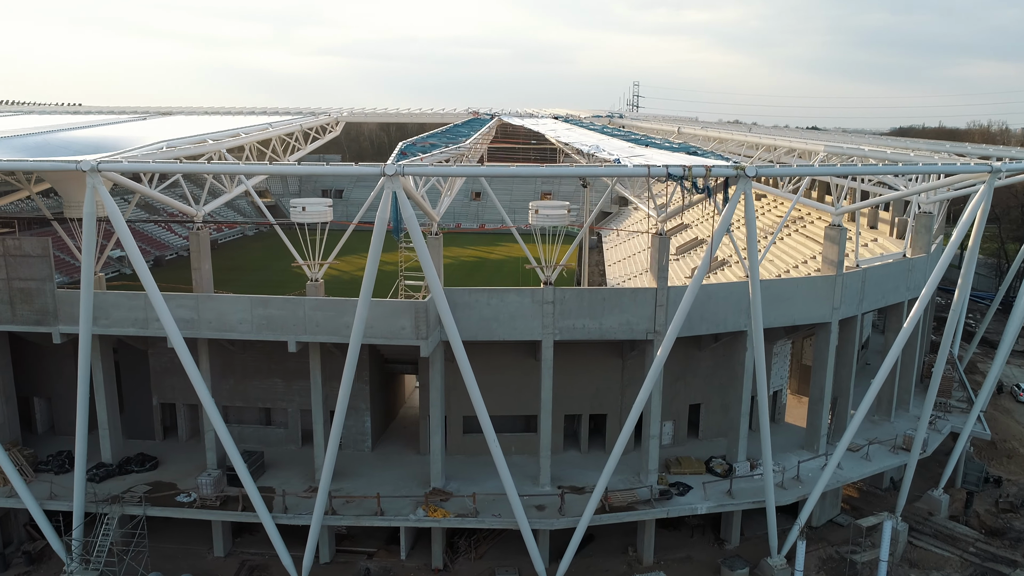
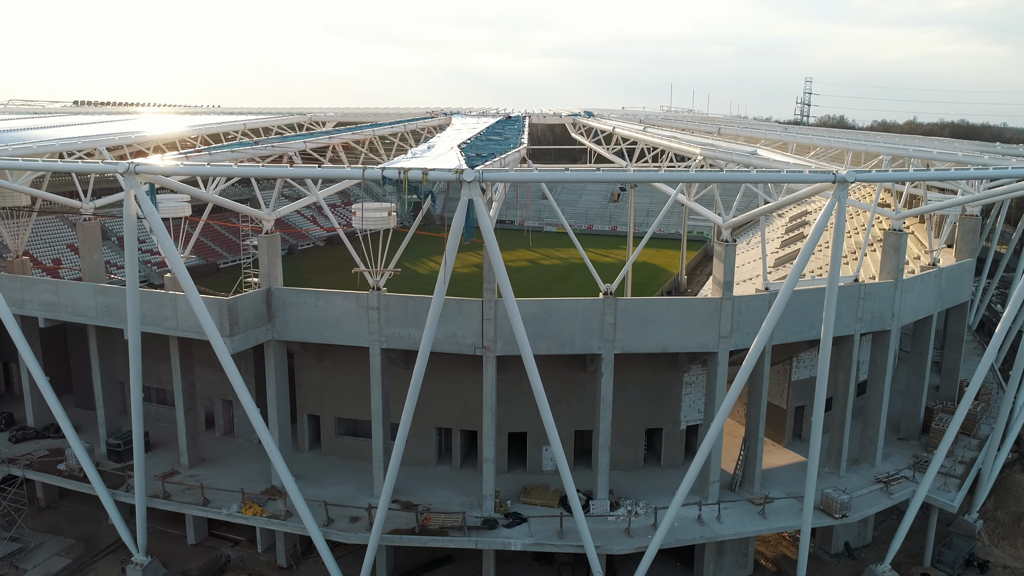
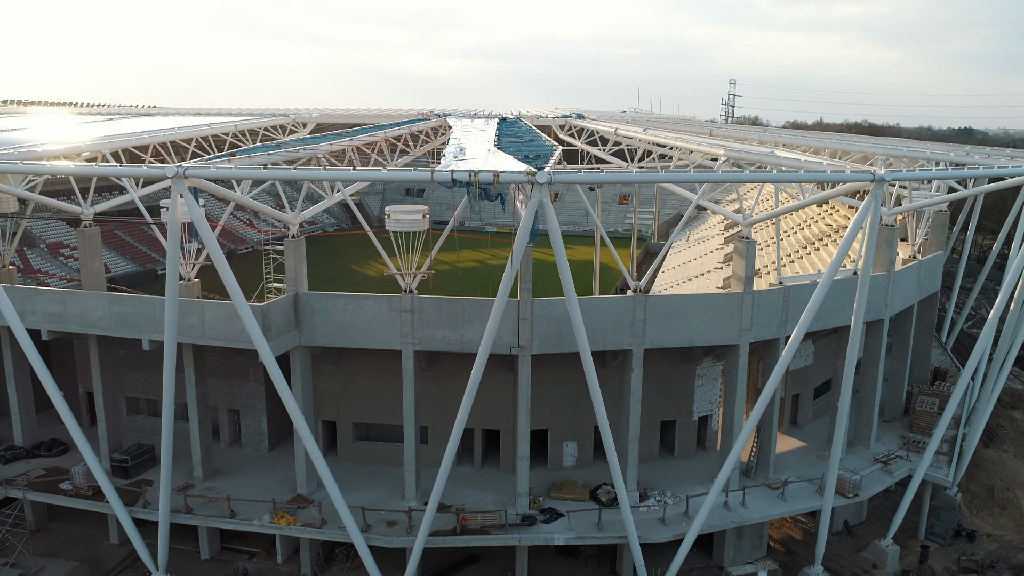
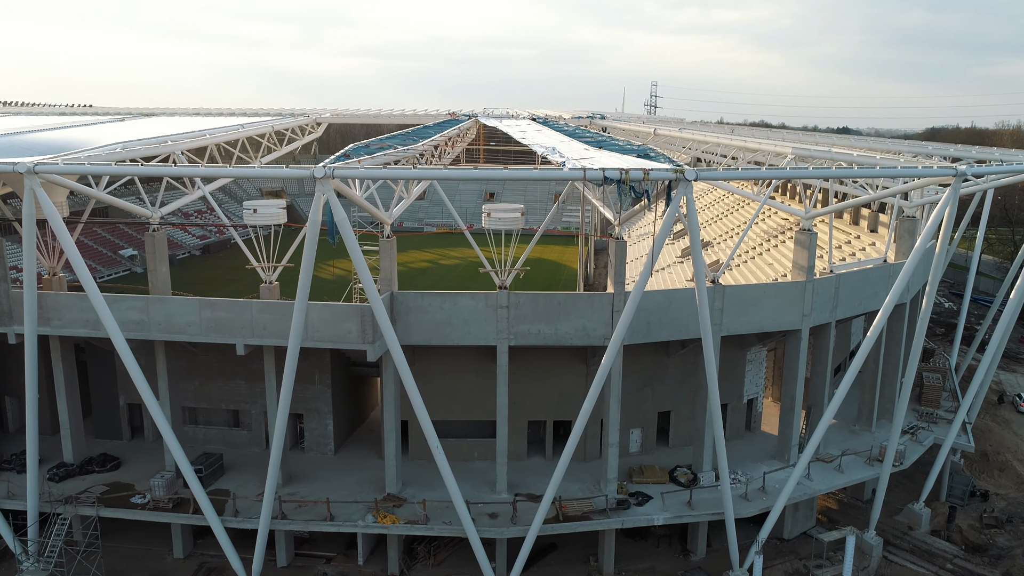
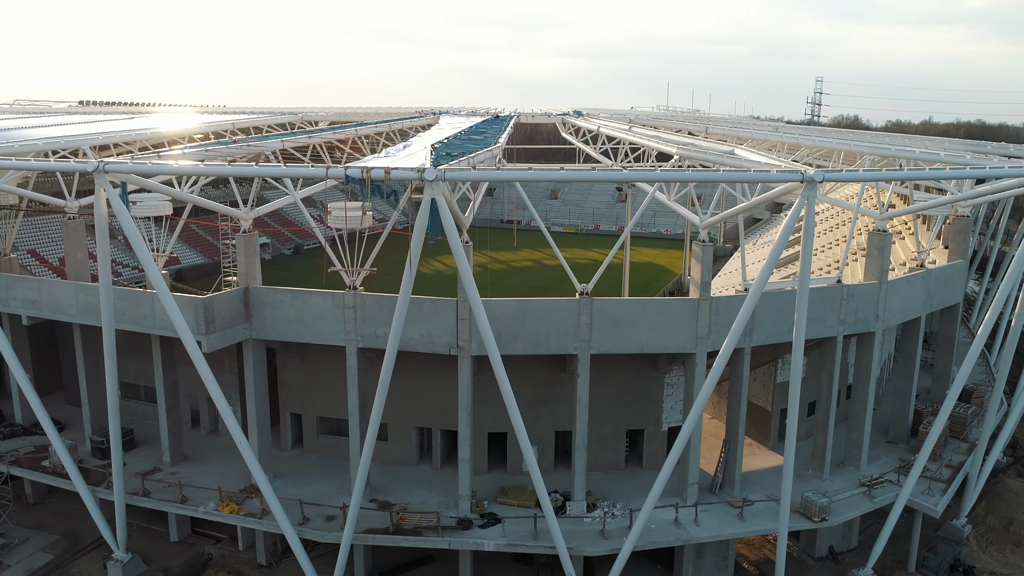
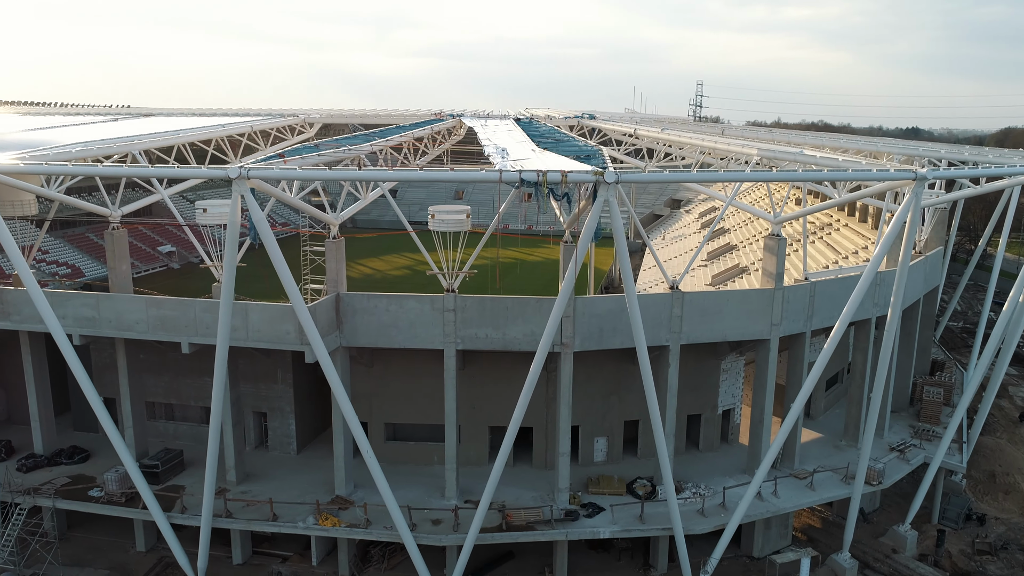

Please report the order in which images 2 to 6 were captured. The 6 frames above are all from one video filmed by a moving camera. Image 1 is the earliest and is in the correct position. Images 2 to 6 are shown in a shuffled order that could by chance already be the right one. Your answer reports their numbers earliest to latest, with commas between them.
4, 6, 3, 2, 5
